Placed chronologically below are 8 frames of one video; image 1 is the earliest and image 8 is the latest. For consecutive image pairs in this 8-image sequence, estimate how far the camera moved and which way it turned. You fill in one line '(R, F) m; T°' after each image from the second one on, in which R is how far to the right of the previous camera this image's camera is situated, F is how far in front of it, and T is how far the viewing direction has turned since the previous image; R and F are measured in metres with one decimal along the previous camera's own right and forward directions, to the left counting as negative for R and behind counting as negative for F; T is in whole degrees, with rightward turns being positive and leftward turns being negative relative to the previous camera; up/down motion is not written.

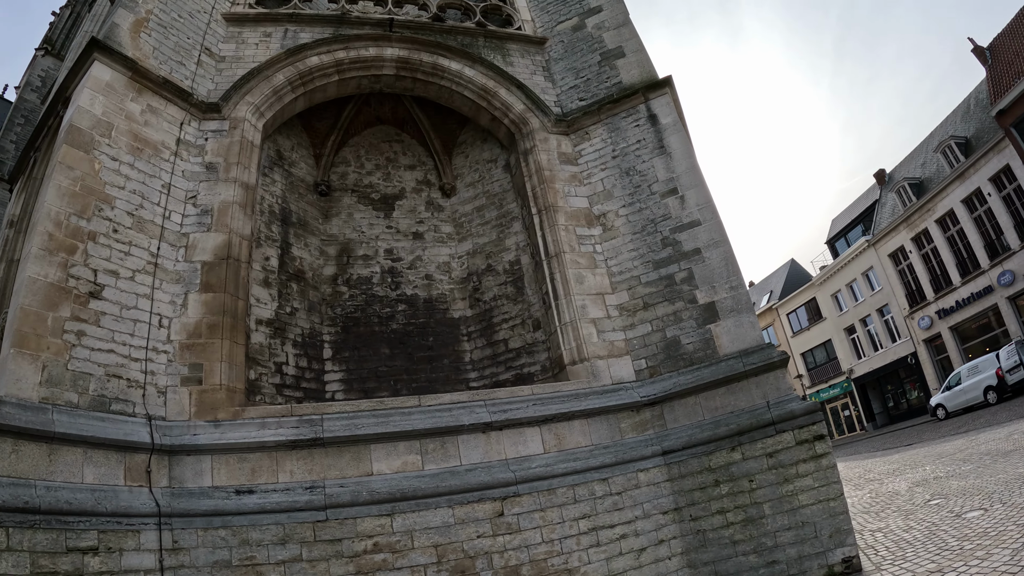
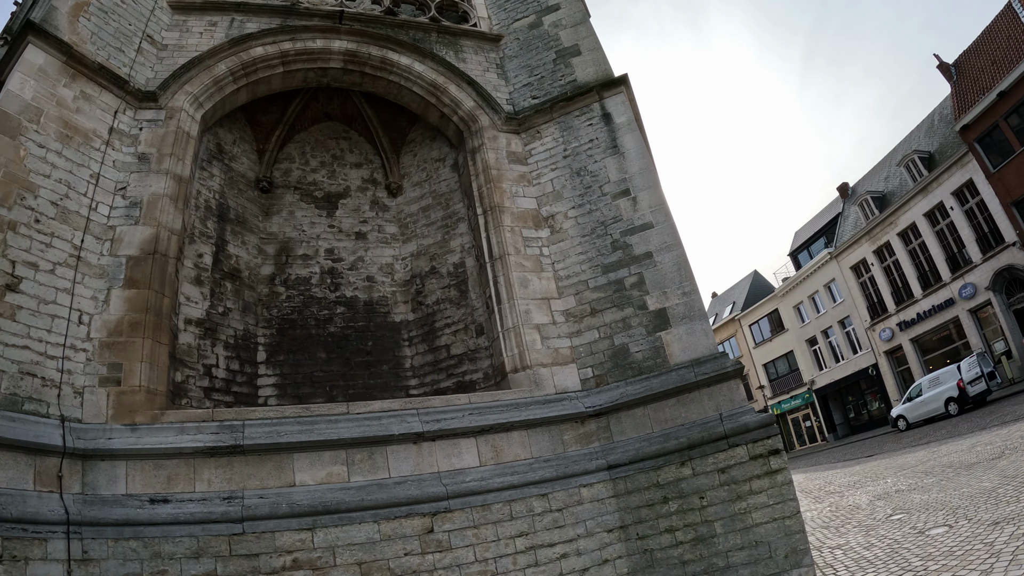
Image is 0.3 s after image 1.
(+0.6, +0.3) m; +1°
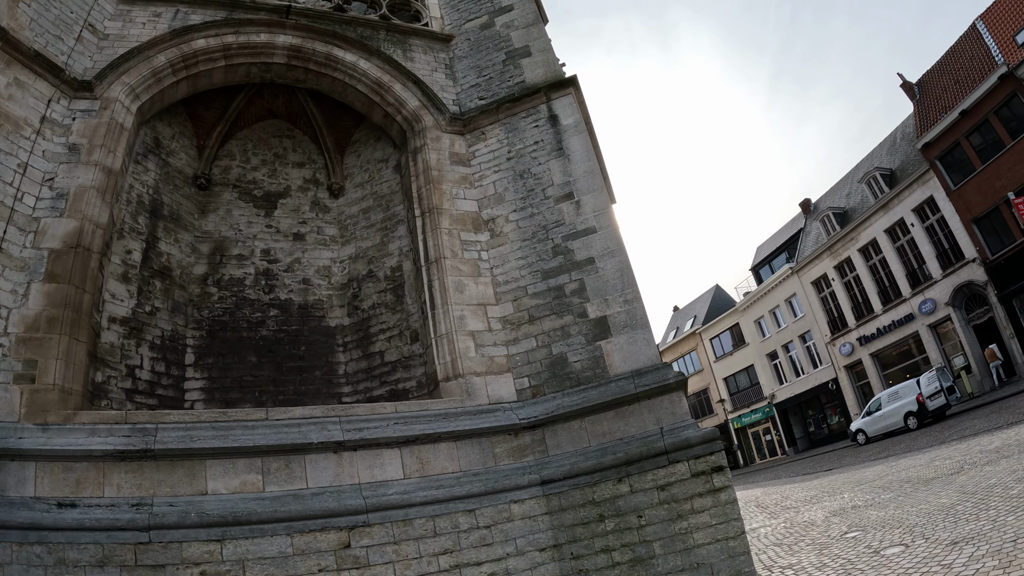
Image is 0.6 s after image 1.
(+0.7, +0.2) m; 0°
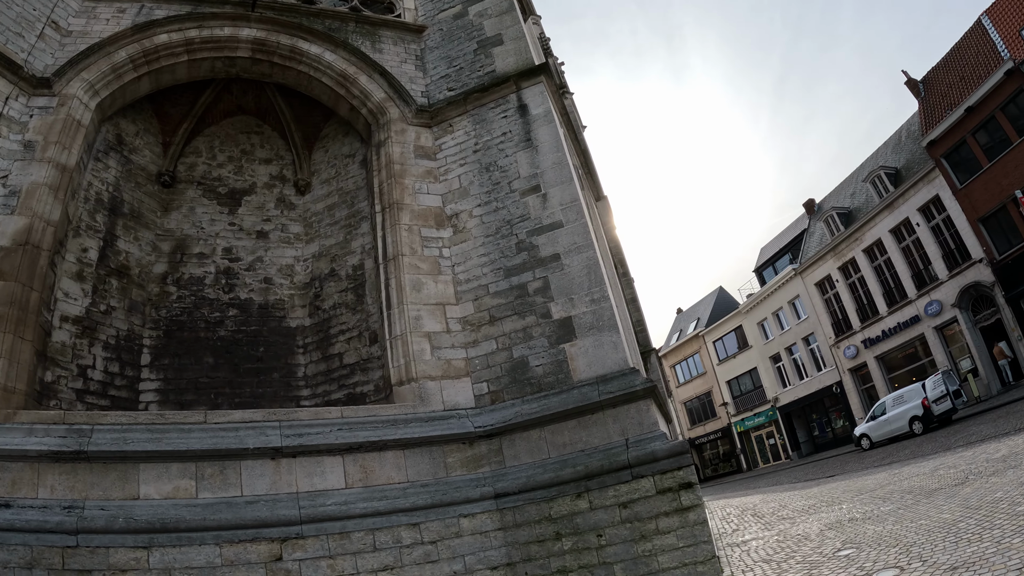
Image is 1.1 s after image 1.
(+0.9, +0.5) m; -3°
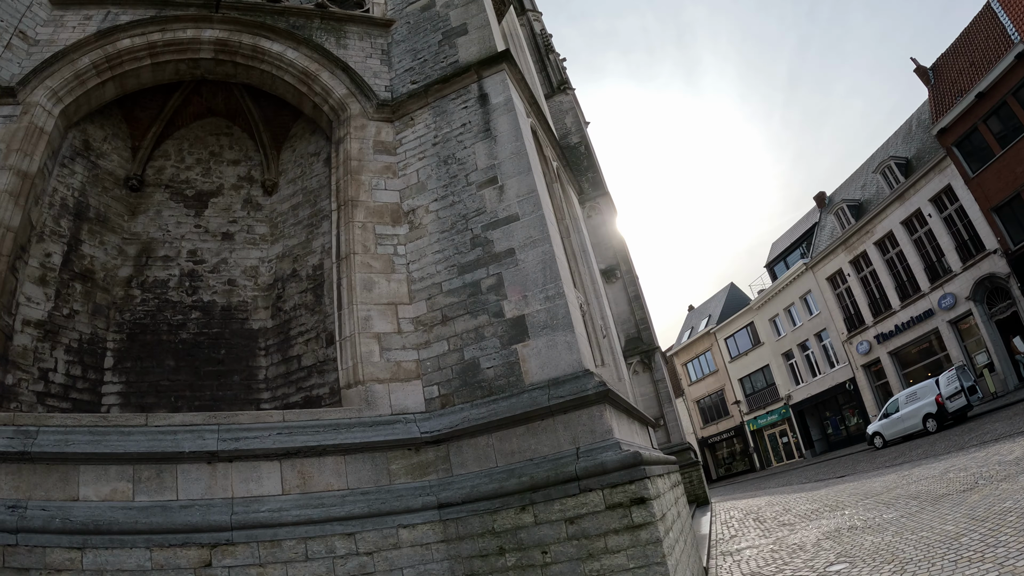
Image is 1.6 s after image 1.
(+1.0, +0.4) m; -4°
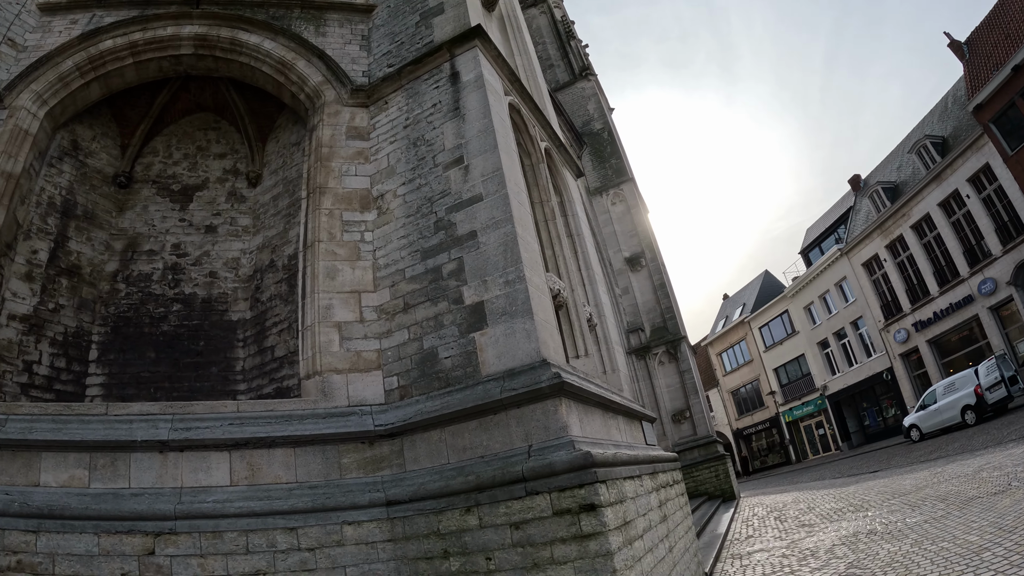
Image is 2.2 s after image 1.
(+1.0, +0.5) m; -6°
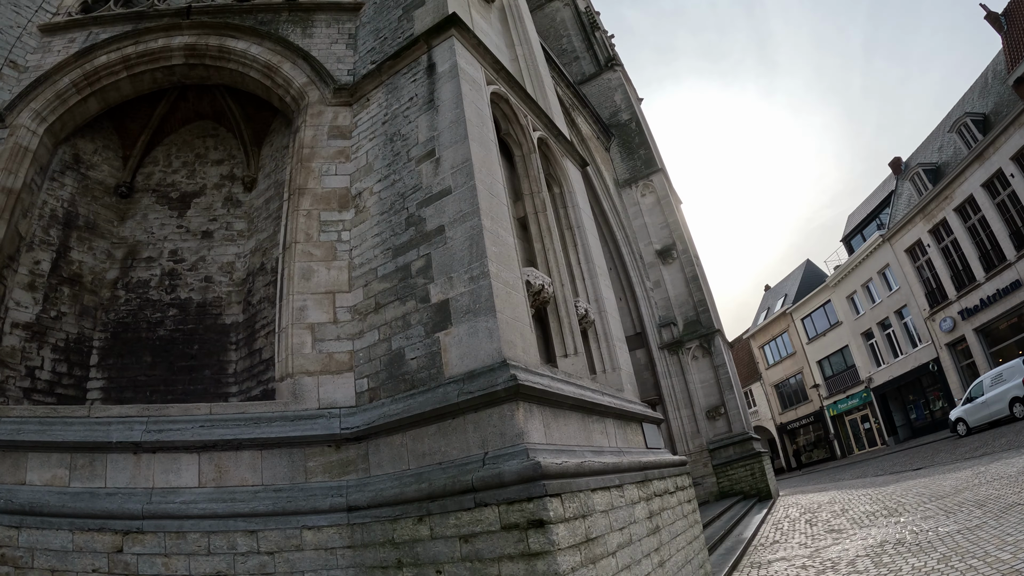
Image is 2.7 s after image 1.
(+0.9, +0.3) m; -6°
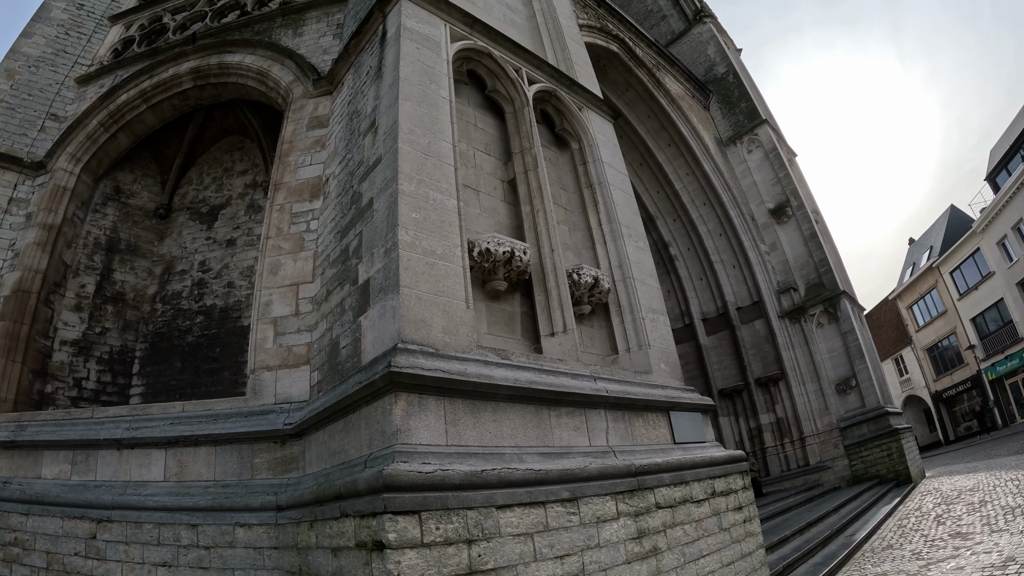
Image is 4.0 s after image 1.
(+1.9, +1.1) m; -17°
